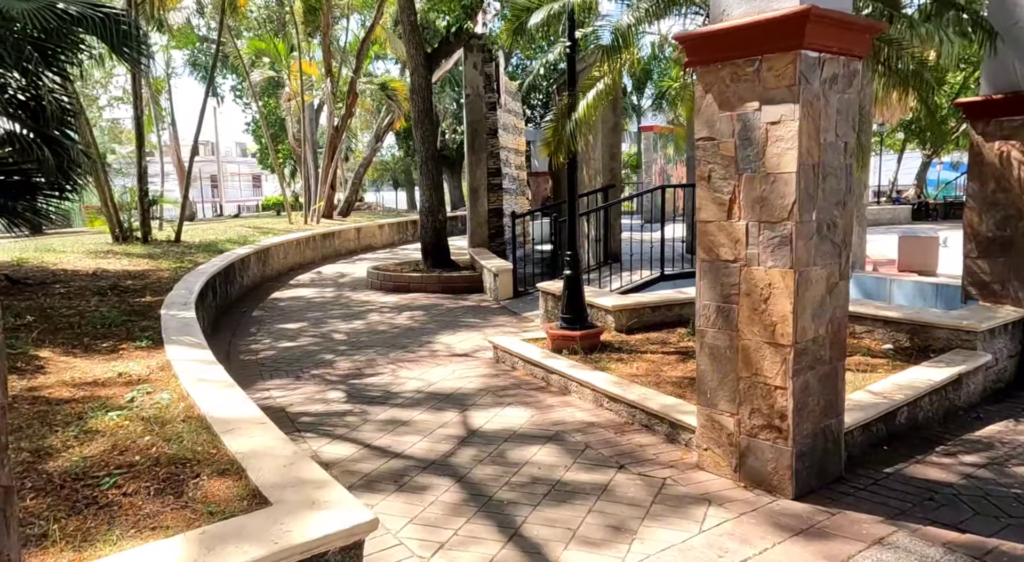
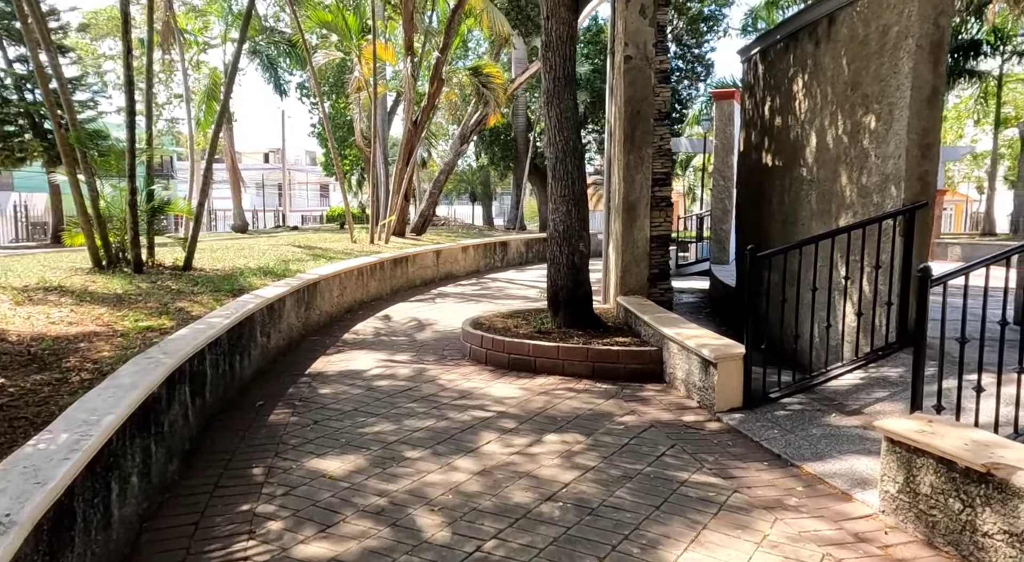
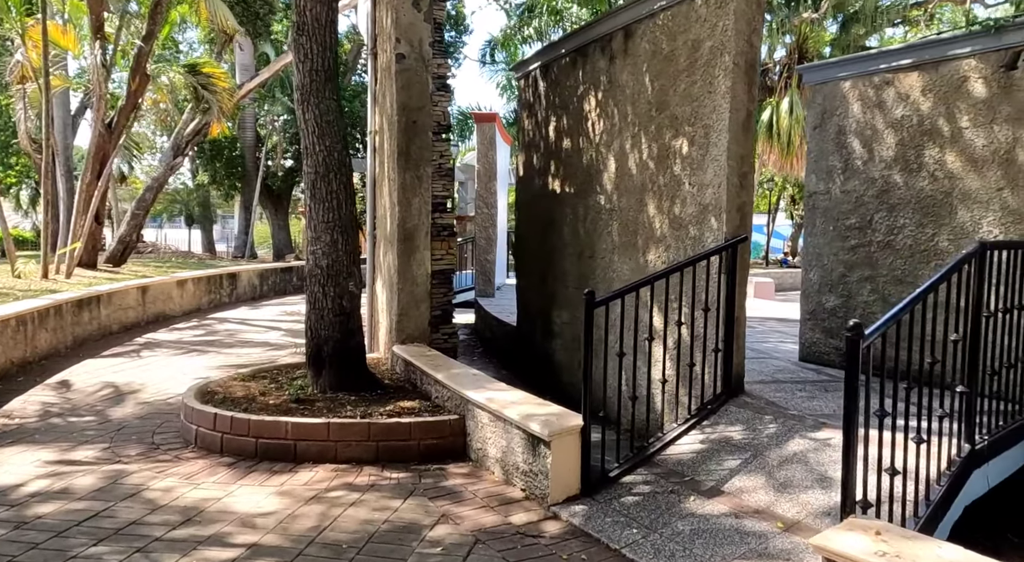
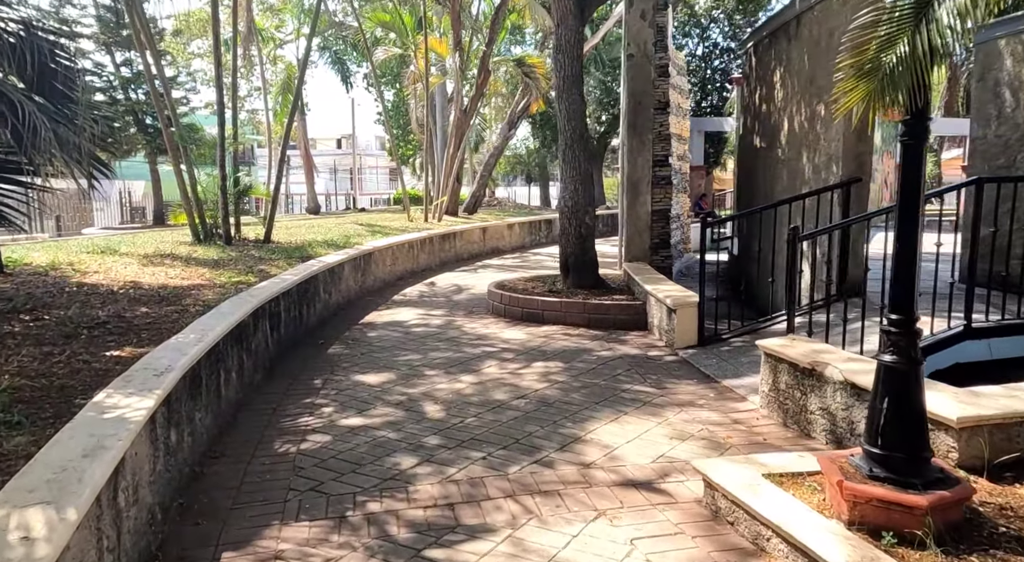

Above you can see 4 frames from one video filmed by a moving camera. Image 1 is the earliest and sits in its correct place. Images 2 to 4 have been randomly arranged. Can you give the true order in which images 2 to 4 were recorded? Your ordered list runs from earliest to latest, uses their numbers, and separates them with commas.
4, 2, 3
